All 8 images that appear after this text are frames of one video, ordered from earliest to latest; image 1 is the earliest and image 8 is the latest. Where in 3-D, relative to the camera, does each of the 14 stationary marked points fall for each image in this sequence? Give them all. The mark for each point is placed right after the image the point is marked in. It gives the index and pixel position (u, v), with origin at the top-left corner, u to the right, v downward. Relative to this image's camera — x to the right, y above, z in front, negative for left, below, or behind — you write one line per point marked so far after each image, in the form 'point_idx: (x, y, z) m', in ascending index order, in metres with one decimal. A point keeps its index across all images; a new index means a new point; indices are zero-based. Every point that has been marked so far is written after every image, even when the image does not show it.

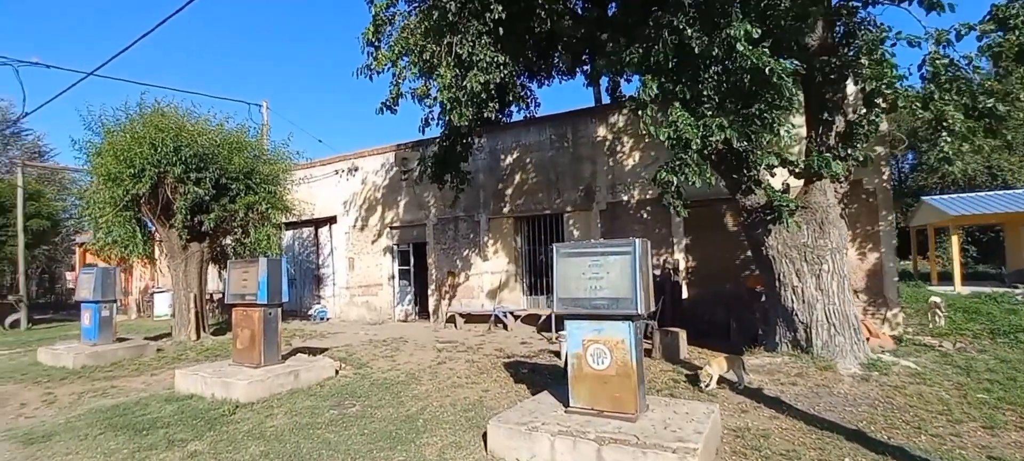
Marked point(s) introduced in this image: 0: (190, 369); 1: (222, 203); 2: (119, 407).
0: (-4.6, -2.0, +7.0) m
1: (-6.6, +0.6, +11.0) m
2: (-5.1, -2.3, +6.3) m
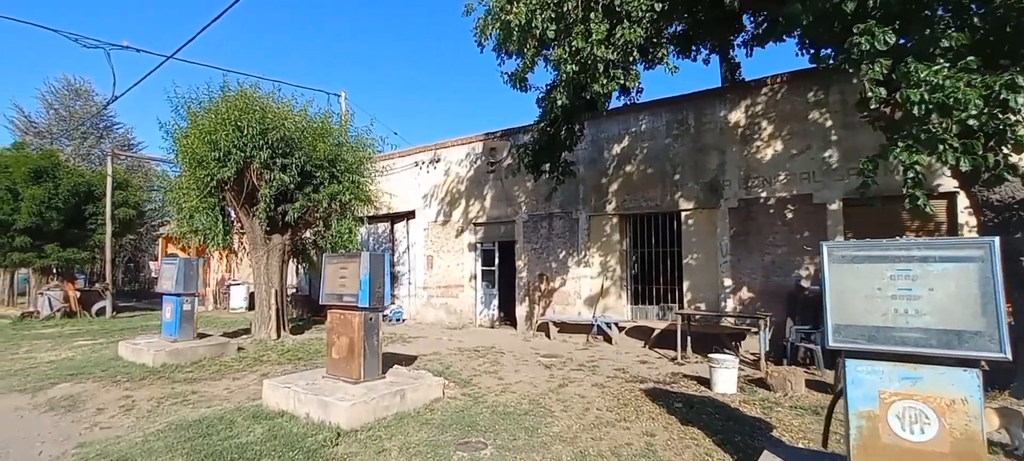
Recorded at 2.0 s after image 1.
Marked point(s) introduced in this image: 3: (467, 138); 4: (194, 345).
0: (-2.8, -1.8, +5.9) m
1: (-4.3, +0.8, +10.2) m
2: (-3.4, -2.1, +5.4) m
3: (-1.2, +2.5, +13.2) m
4: (-5.6, -2.0, +8.6) m
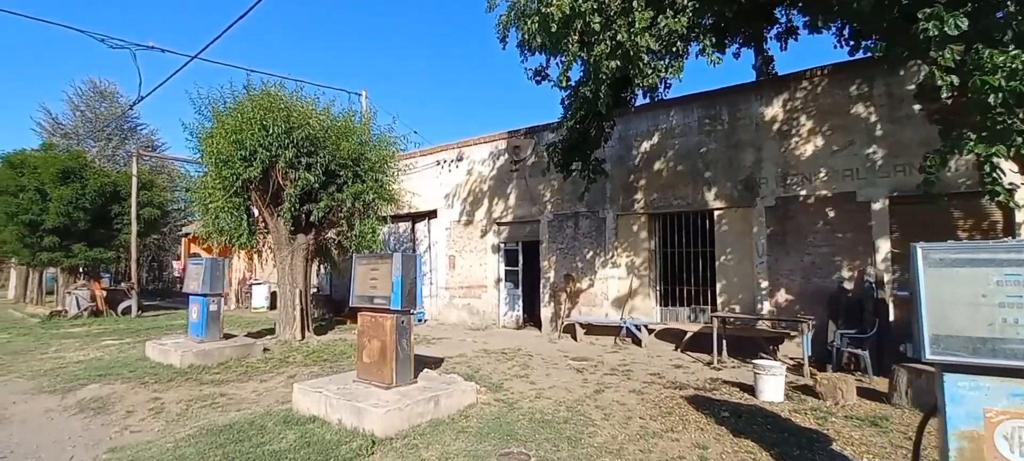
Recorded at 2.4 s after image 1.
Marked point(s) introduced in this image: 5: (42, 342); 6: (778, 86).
0: (-2.4, -1.8, +5.8) m
1: (-3.8, +0.8, +10.1) m
2: (-3.0, -2.1, +5.2) m
3: (-0.6, +2.5, +13.0) m
4: (-5.0, -2.0, +8.5) m
5: (-10.8, -2.5, +11.2) m
6: (+5.0, +2.7, +9.2) m
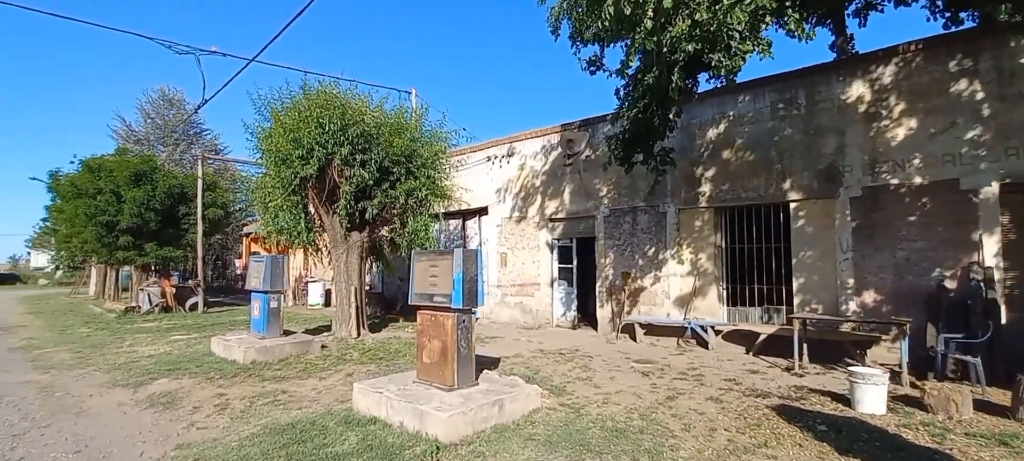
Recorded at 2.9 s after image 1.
0: (-1.6, -1.8, +5.6) m
1: (-2.6, +0.9, +10.0) m
2: (-2.3, -2.1, +5.1) m
3: (+0.8, +2.6, +12.7) m
4: (-4.0, -2.0, +8.6) m
5: (-9.5, -2.5, +11.8) m
6: (+6.0, +2.8, +8.4) m
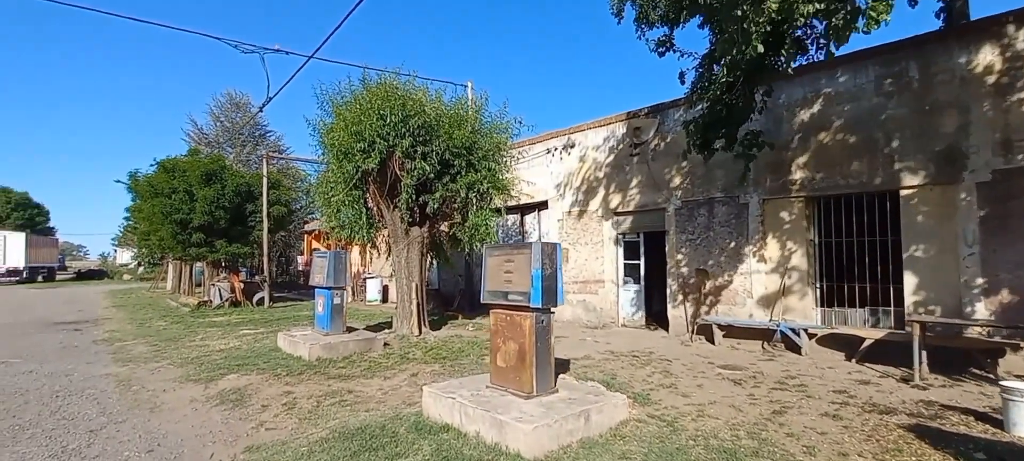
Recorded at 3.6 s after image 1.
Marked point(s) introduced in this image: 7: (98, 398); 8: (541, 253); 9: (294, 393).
0: (-0.8, -1.7, +5.2) m
1: (-1.3, +1.0, +9.7) m
2: (-1.5, -2.0, +4.8) m
3: (+2.3, +2.7, +12.0) m
4: (-2.9, -1.9, +8.4) m
5: (-8.0, -2.5, +12.1) m
6: (+7.1, +3.0, +7.2) m
7: (-5.4, -2.2, +6.4) m
8: (+0.3, -0.2, +4.8) m
9: (-2.9, -2.1, +6.4) m
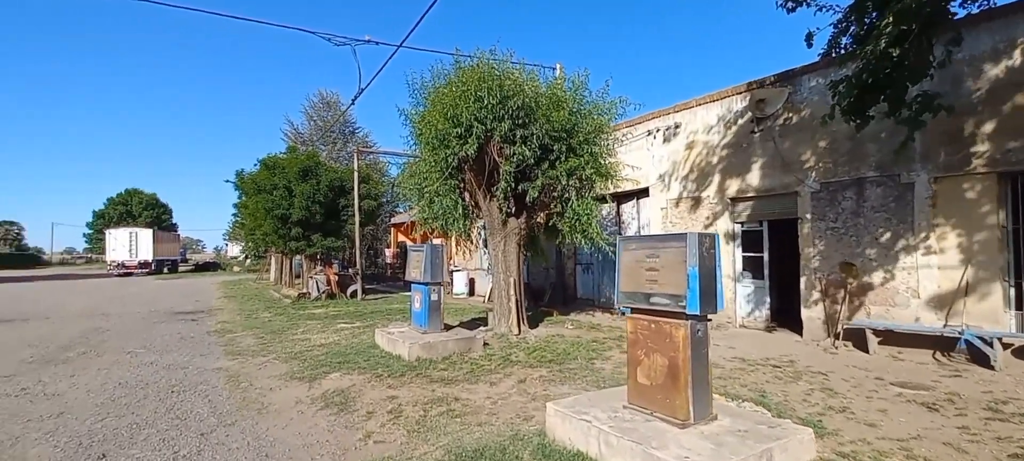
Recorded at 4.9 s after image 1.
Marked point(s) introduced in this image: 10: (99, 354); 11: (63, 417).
0: (+0.5, -1.6, +4.5) m
1: (+0.6, +1.1, +8.9) m
2: (-0.2, -1.9, +4.1) m
3: (+4.5, +3.0, +10.6) m
4: (-1.1, -1.8, +7.9) m
5: (-5.5, -2.3, +12.4) m
6: (+8.5, +3.2, +5.1) m
7: (-3.9, -2.1, +6.3) m
8: (+1.4, -0.1, +3.8) m
9: (-1.4, -2.1, +6.0) m
10: (-7.7, -2.3, +9.1) m
11: (-5.1, -2.1, +5.6) m
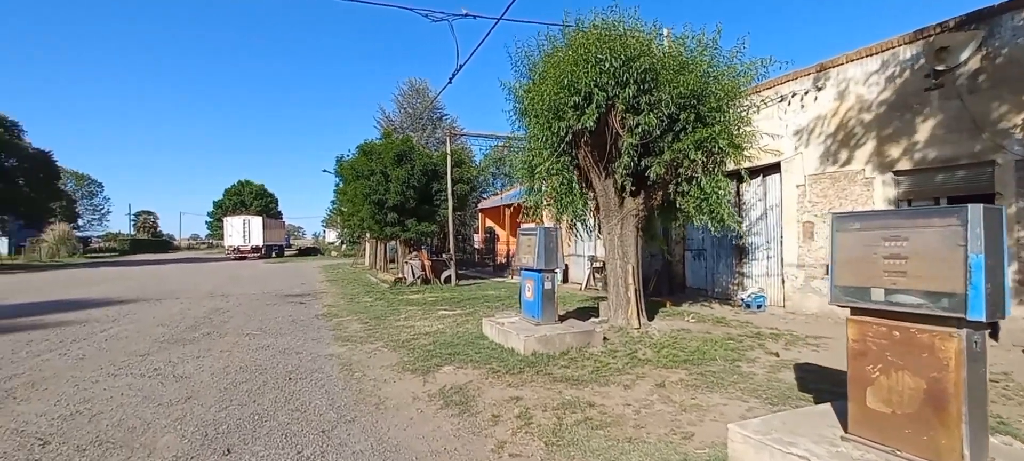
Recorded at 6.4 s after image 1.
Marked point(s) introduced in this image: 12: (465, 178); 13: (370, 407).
0: (+1.8, -1.4, +3.5) m
1: (+2.5, +1.4, +7.8) m
2: (+1.0, -1.8, +3.3) m
3: (+6.7, +3.4, +8.8) m
4: (+0.7, -1.5, +7.2) m
5: (-3.0, -1.9, +12.3) m
6: (+9.7, +3.4, +2.7) m
7: (-2.3, -1.9, +6.1) m
8: (+2.6, 0.0, +2.7) m
9: (+0.1, -1.8, +5.3) m
10: (-5.6, -2.0, +9.4) m
11: (-3.6, -1.9, +5.5) m
12: (-1.9, +2.0, +18.5) m
13: (-1.5, -1.9, +5.3) m
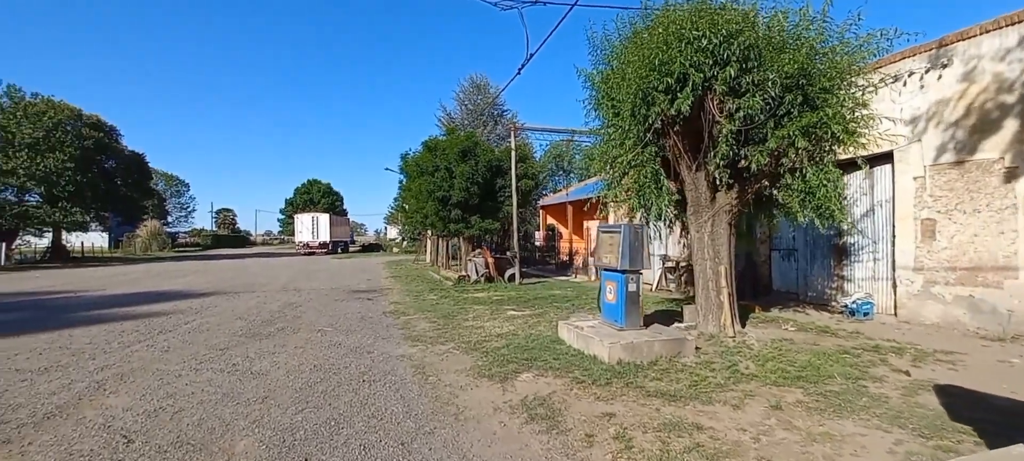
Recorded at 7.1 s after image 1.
0: (+2.4, -1.4, +2.7) m
1: (+3.7, +1.5, +6.9) m
2: (+1.6, -1.7, +2.7) m
3: (+7.9, +3.4, +7.4) m
4: (+1.8, -1.4, +6.5) m
5: (-1.3, -1.9, +12.0) m
6: (+10.3, +3.4, +1.1) m
7: (-1.3, -1.9, +5.8) m
8: (+3.1, 0.0, +1.8) m
9: (+1.0, -1.8, +4.7) m
10: (-4.2, -1.9, +9.4) m
11: (-2.7, -1.9, +5.4) m
12: (+0.5, +2.1, +18.1) m
13: (-0.6, -1.9, +4.9) m
